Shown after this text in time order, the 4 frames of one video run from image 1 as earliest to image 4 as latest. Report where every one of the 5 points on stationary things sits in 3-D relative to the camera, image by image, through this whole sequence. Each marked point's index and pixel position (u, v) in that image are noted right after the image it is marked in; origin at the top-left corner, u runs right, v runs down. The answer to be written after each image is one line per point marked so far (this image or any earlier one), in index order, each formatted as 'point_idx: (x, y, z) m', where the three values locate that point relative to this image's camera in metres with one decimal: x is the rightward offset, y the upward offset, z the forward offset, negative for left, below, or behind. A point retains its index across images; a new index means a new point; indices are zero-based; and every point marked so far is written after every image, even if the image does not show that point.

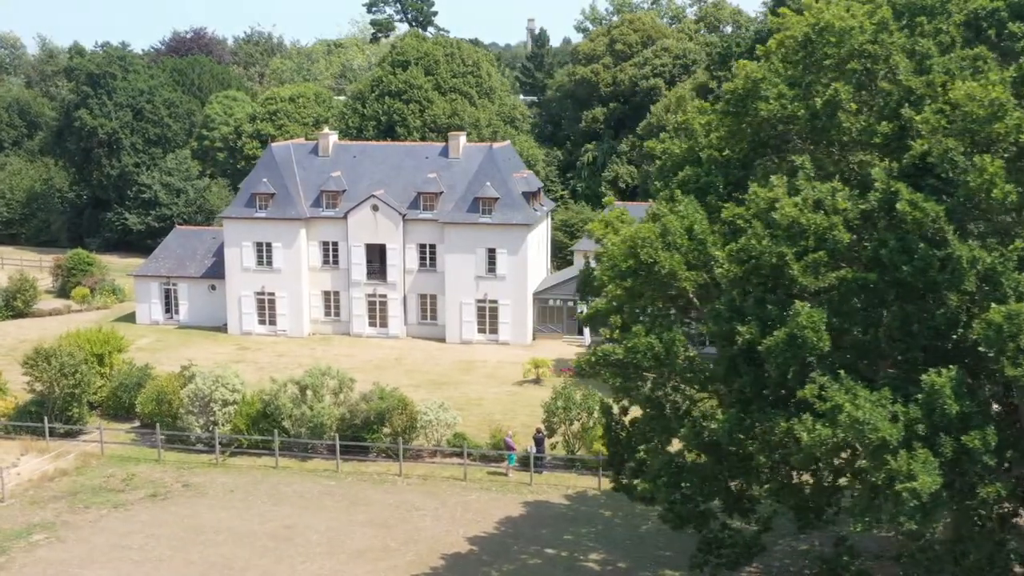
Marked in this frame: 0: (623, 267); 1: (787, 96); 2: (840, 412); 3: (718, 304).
0: (+1.5, +0.3, +15.0) m
1: (+3.9, +2.7, +15.9) m
2: (+3.6, -1.3, +12.3) m
3: (+2.7, -0.2, +14.1) m
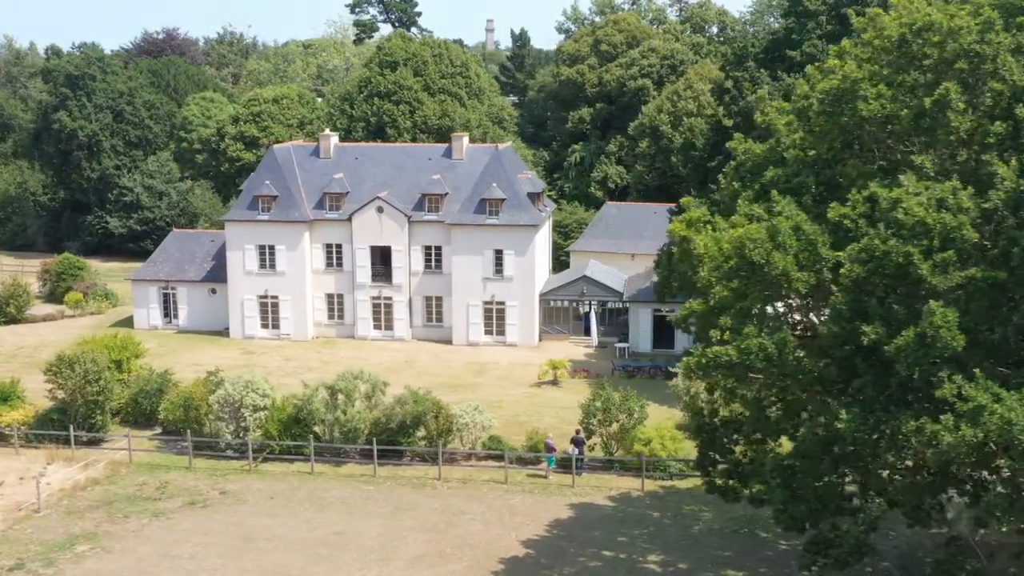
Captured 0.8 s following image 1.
0: (+2.9, +0.3, +15.0) m
1: (+5.2, +2.7, +15.9) m
2: (+5.1, -1.3, +12.3) m
3: (+4.0, -0.2, +14.1) m
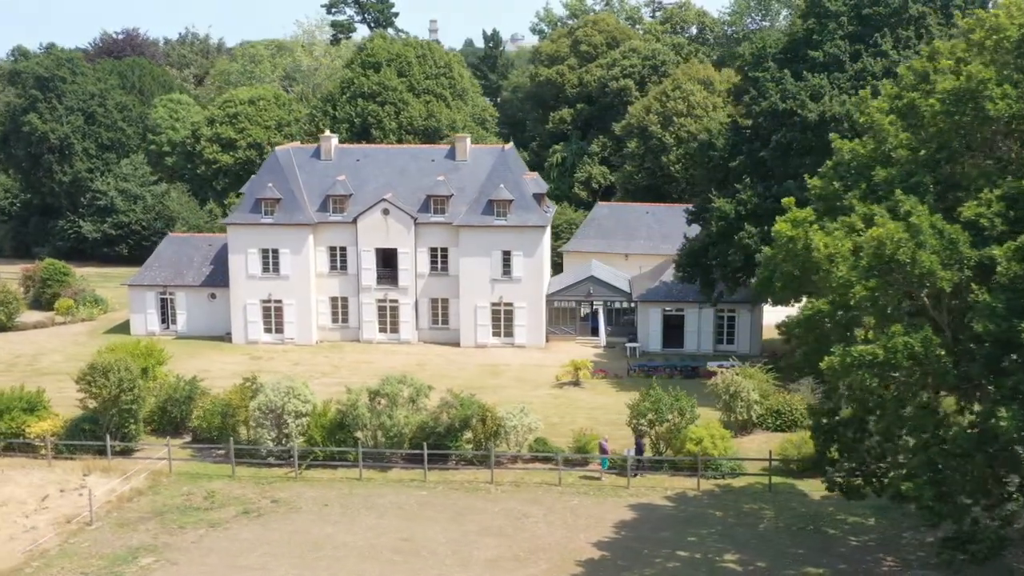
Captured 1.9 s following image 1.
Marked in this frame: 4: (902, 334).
0: (+4.6, +0.3, +15.0) m
1: (+6.9, +2.7, +16.1) m
2: (+7.0, -1.3, +12.5) m
3: (+5.9, -0.2, +14.3) m
4: (+4.9, -0.6, +14.8) m
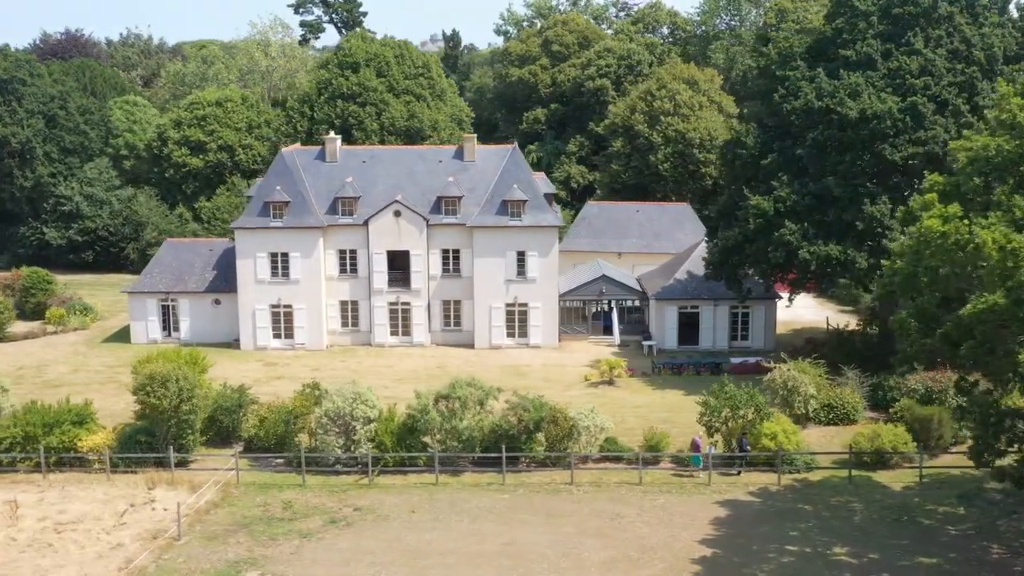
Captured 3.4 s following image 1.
0: (+7.2, +0.4, +15.3) m
1: (+9.4, +2.8, +16.6) m
2: (+9.8, -1.2, +12.9) m
3: (+8.5, -0.1, +14.6) m
4: (+7.6, -0.5, +15.1) m
